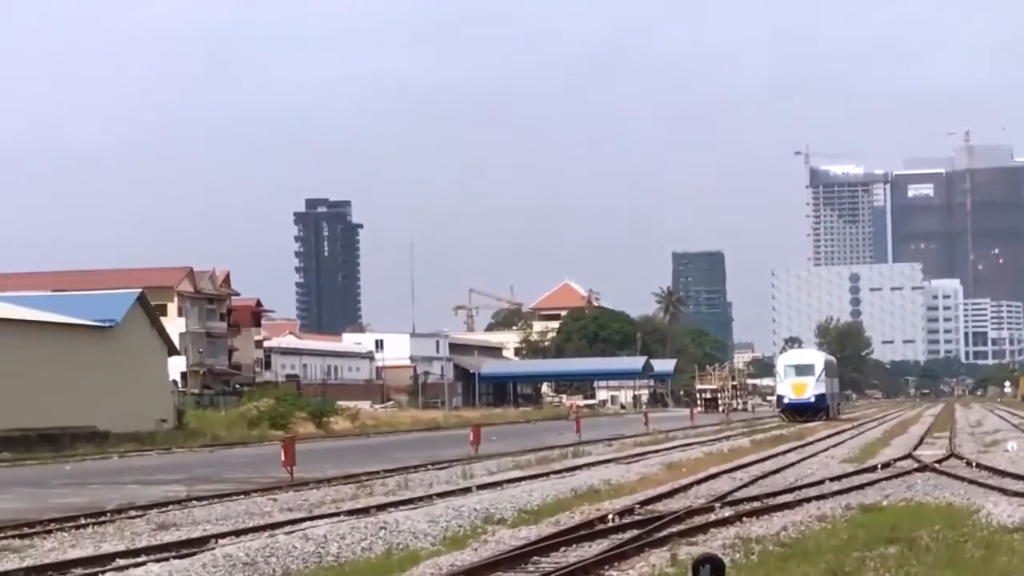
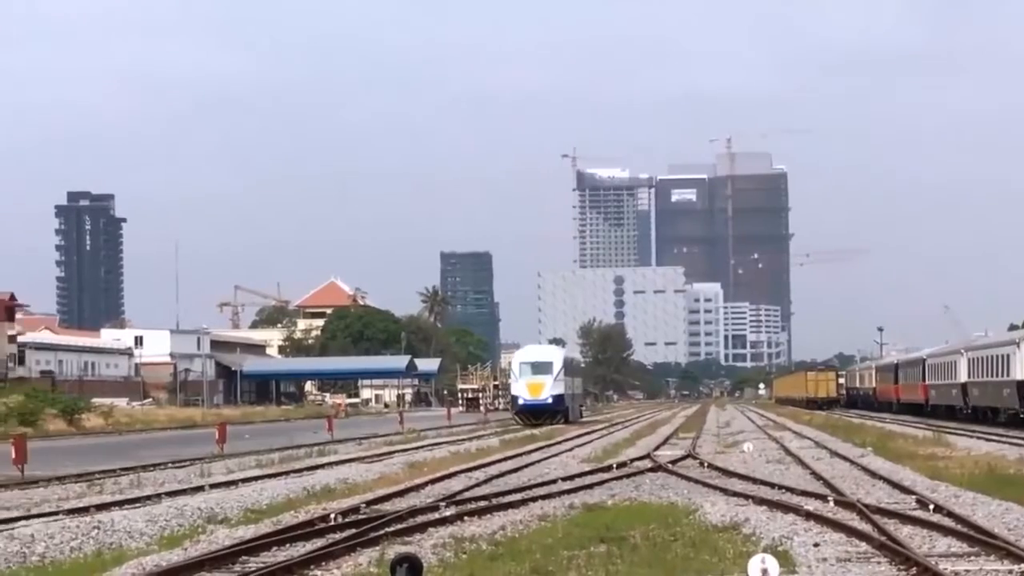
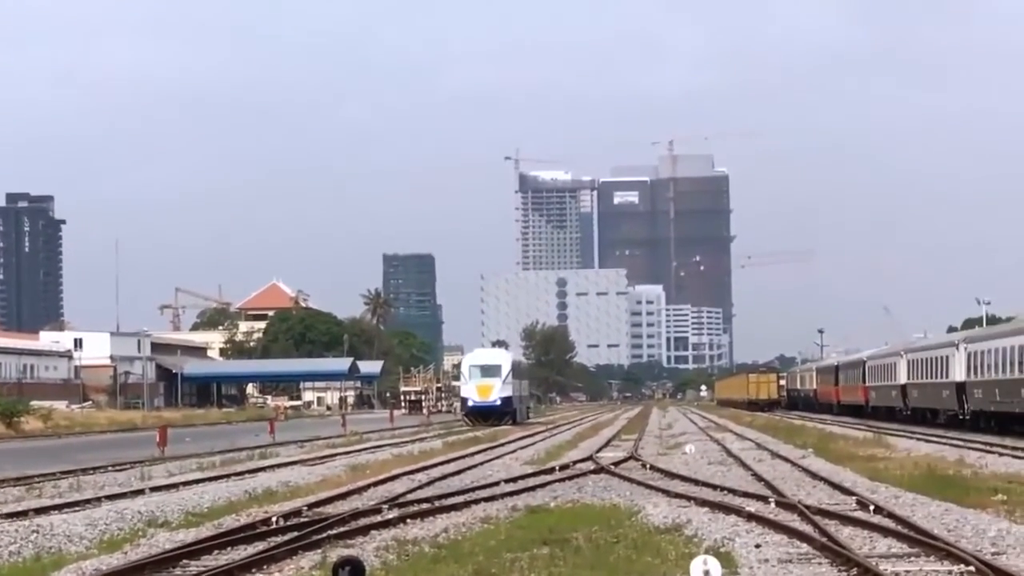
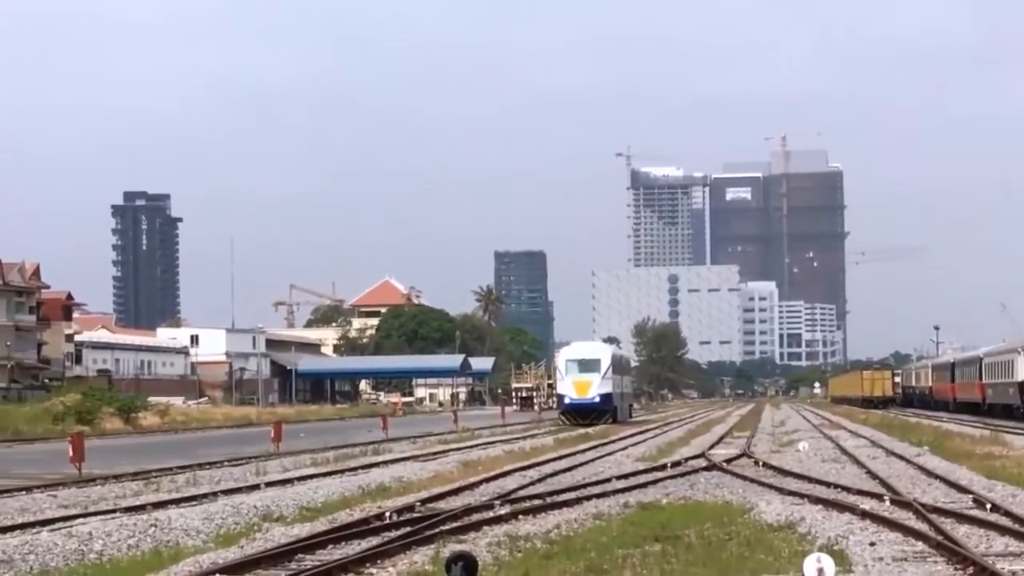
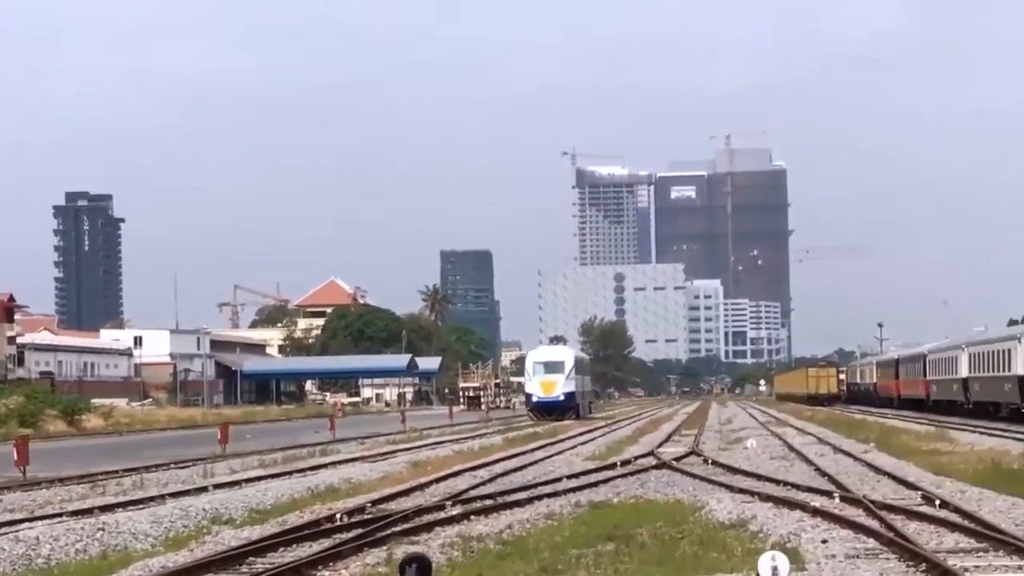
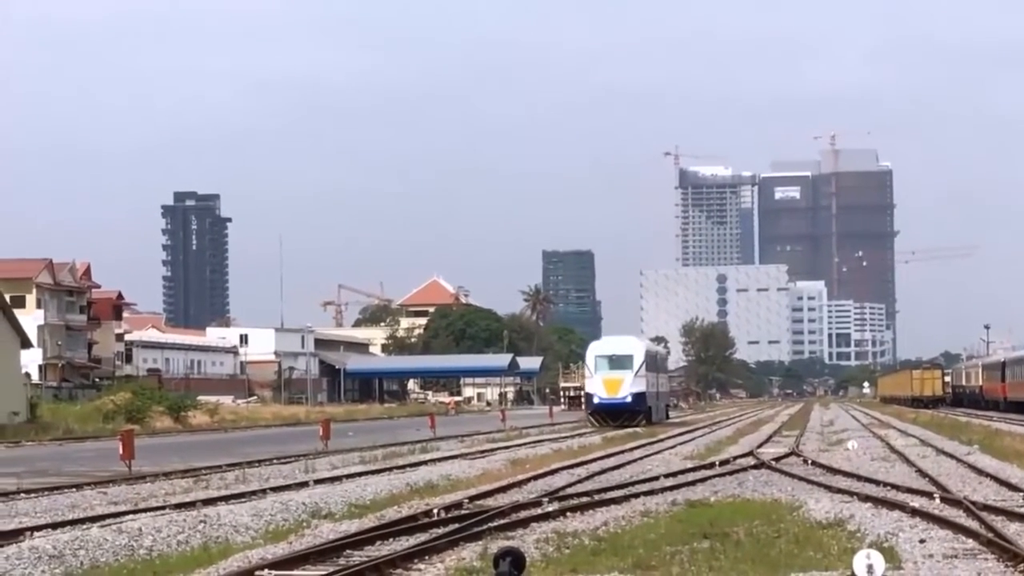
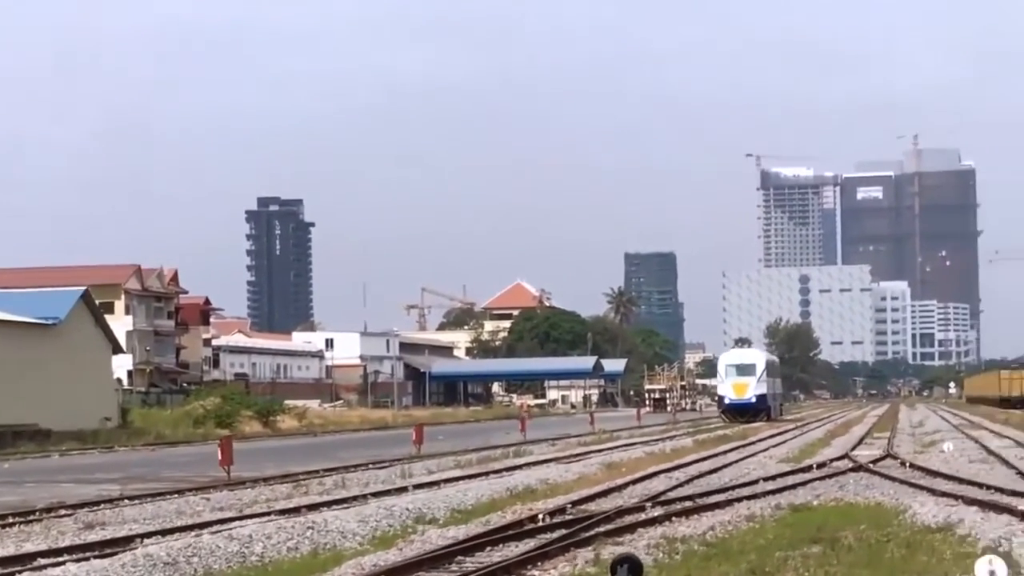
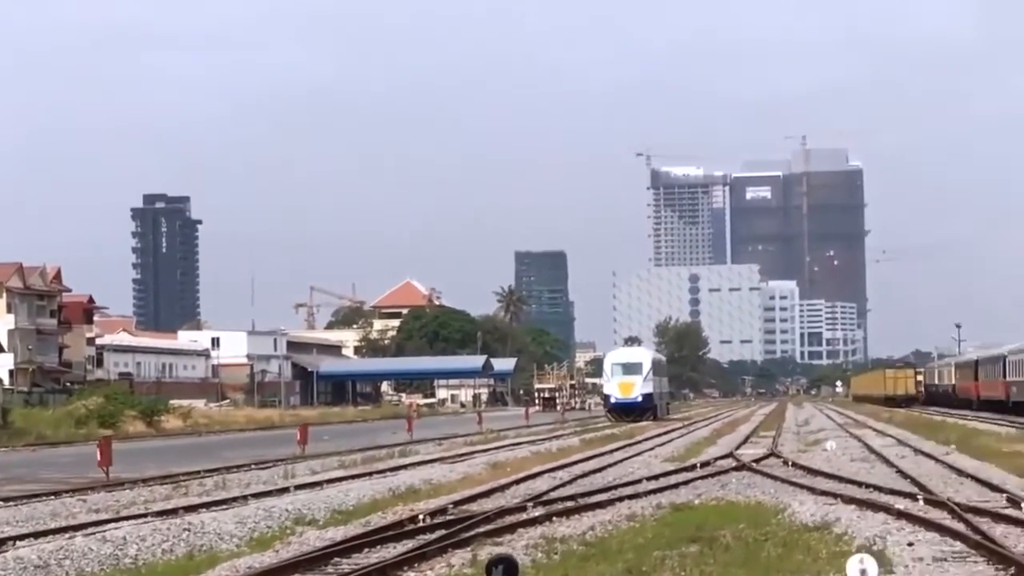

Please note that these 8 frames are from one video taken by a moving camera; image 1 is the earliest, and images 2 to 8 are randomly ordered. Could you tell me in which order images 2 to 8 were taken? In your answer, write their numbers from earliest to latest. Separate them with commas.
7, 8, 5, 3, 2, 4, 6
